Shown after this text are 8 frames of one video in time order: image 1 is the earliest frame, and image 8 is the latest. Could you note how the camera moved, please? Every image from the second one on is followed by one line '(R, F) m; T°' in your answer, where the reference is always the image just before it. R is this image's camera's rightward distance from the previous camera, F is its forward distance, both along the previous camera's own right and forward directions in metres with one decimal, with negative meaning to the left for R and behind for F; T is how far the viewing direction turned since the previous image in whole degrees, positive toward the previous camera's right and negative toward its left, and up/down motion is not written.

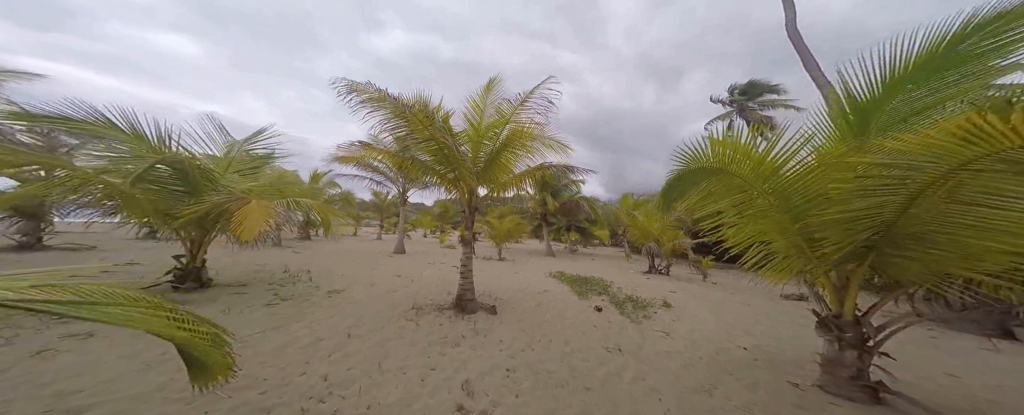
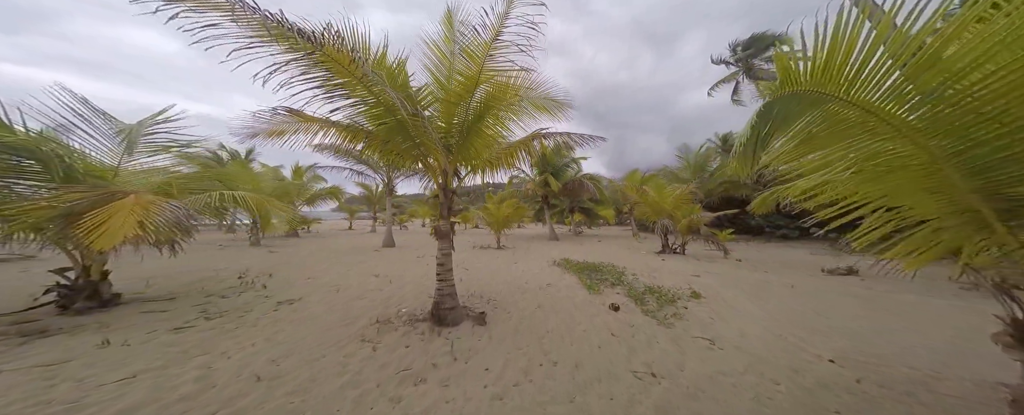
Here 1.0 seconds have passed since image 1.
(+0.2, +1.0) m; -1°
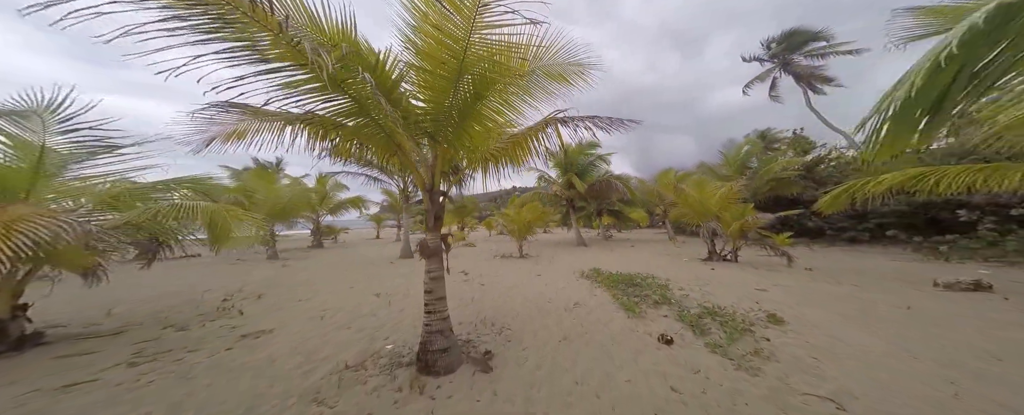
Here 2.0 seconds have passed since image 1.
(+0.1, +0.9) m; -5°
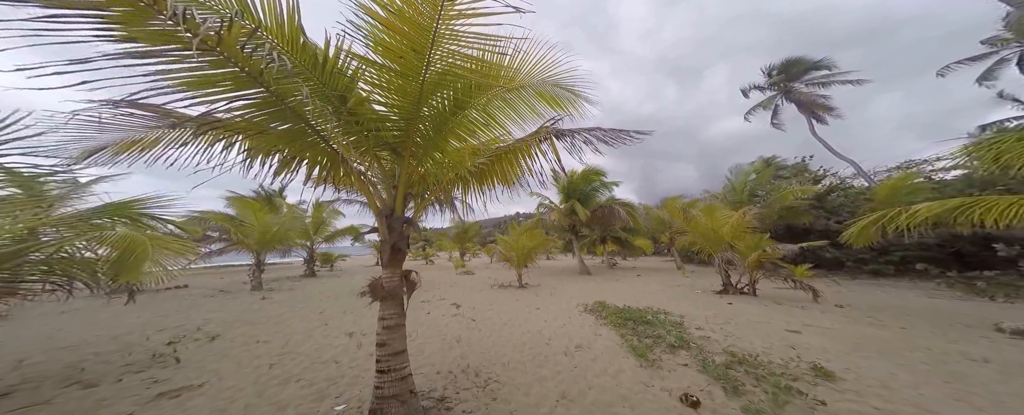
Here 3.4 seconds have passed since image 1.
(+0.2, +0.5) m; 0°
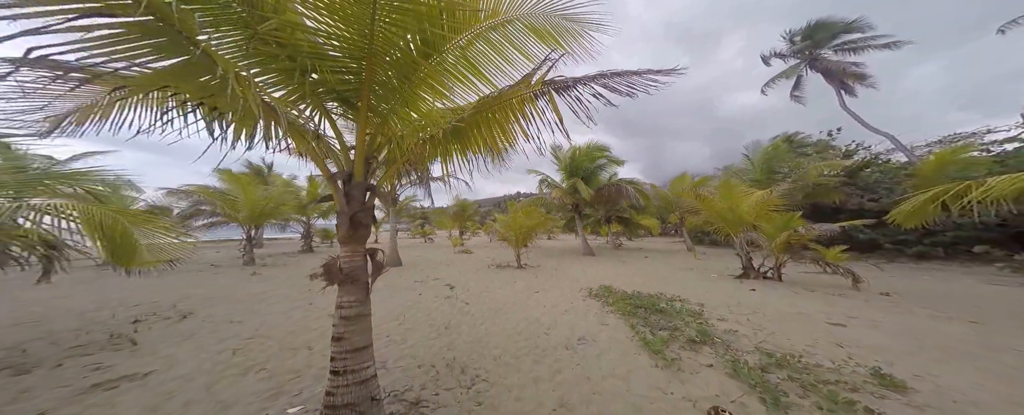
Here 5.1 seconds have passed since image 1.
(+0.2, +0.6) m; -1°
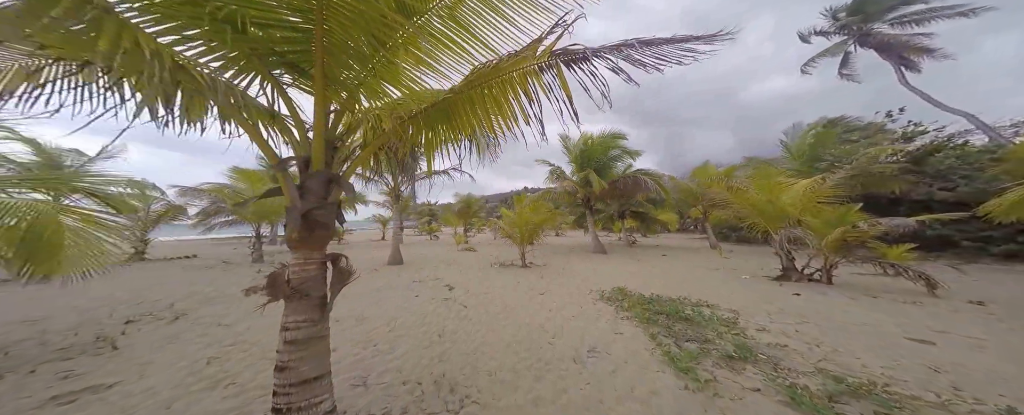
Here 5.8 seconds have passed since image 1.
(+0.2, +0.4) m; -4°
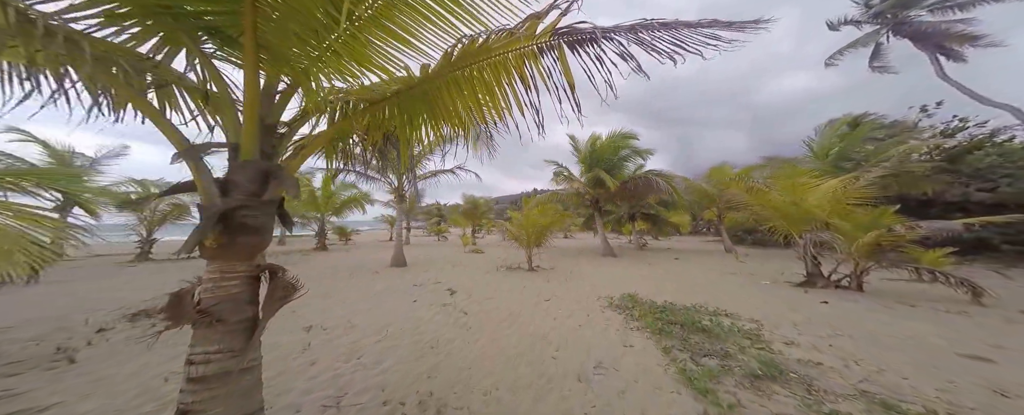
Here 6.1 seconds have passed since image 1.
(+0.1, +0.2) m; -2°
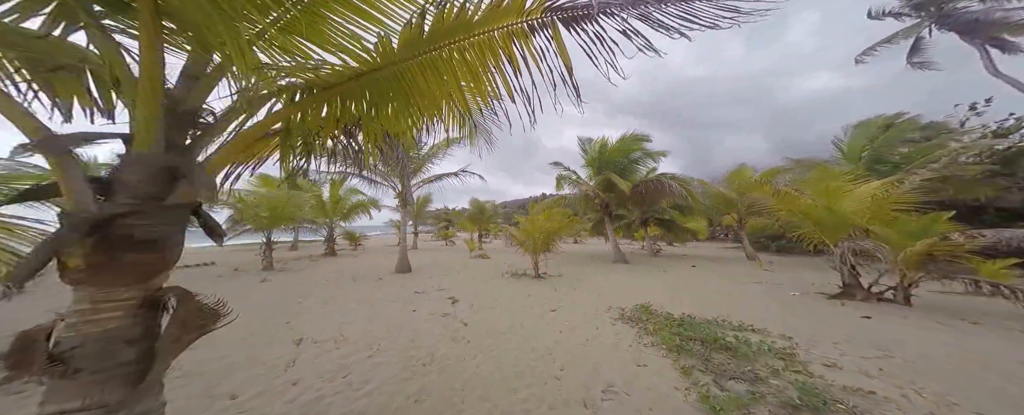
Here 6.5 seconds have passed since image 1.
(+0.1, +0.2) m; -2°
